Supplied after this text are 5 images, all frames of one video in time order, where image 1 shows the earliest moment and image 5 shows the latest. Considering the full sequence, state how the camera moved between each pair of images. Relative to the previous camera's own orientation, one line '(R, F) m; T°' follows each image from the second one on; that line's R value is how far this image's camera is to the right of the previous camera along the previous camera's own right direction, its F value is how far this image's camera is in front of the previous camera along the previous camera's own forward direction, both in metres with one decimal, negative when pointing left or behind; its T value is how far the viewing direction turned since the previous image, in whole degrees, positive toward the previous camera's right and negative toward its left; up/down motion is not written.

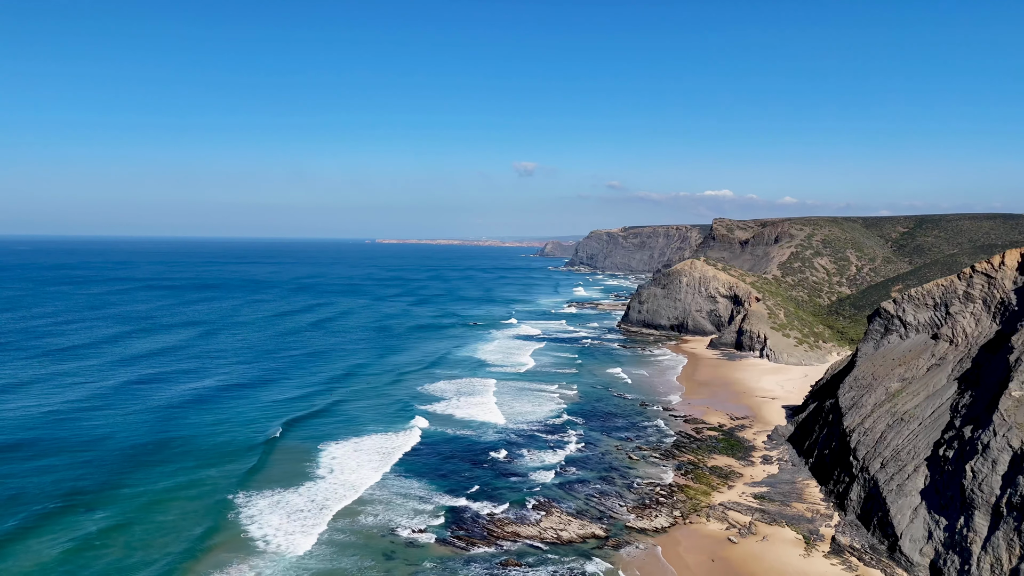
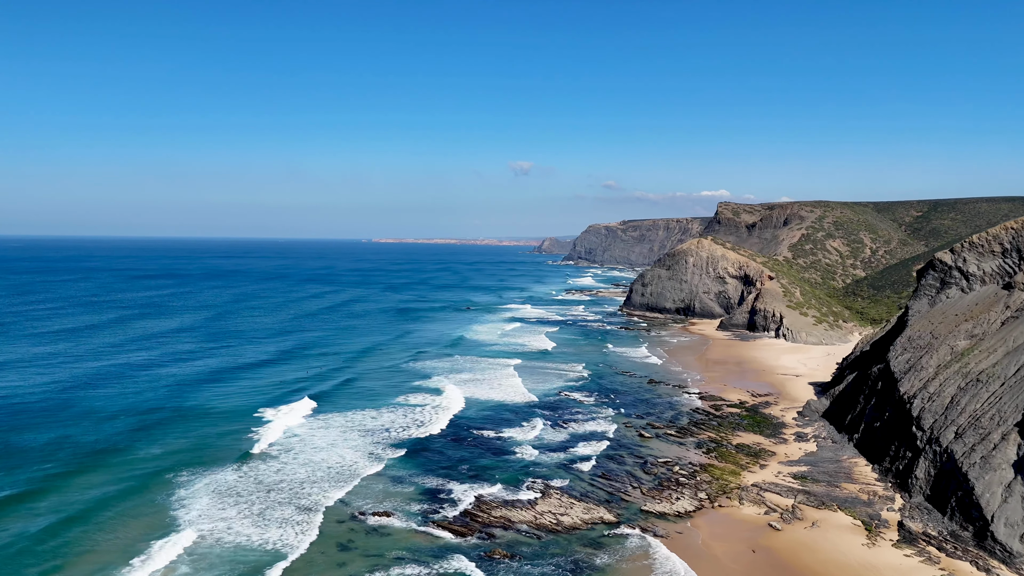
(+0.2, +4.7) m; 0°
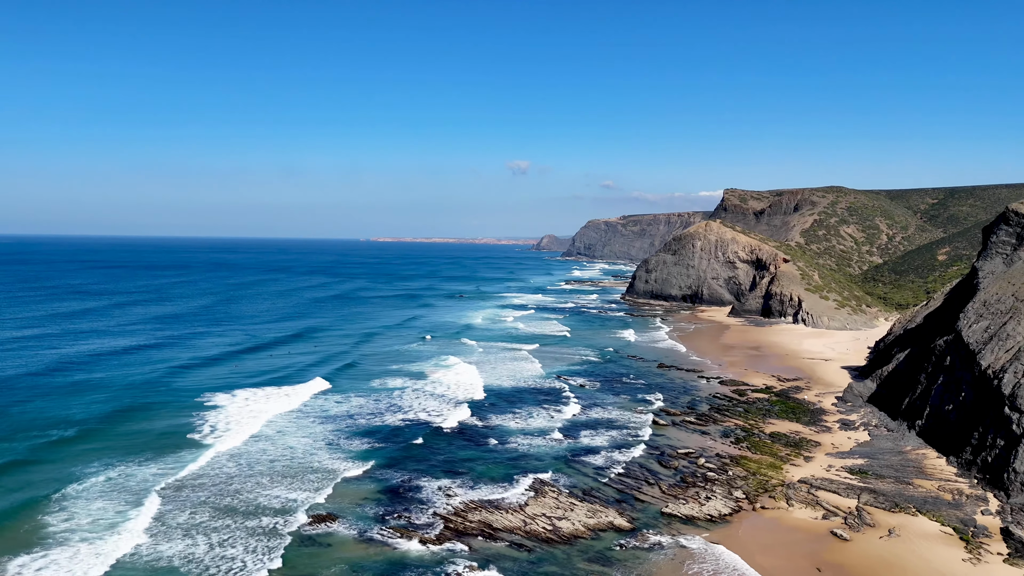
(+0.3, +4.7) m; 0°
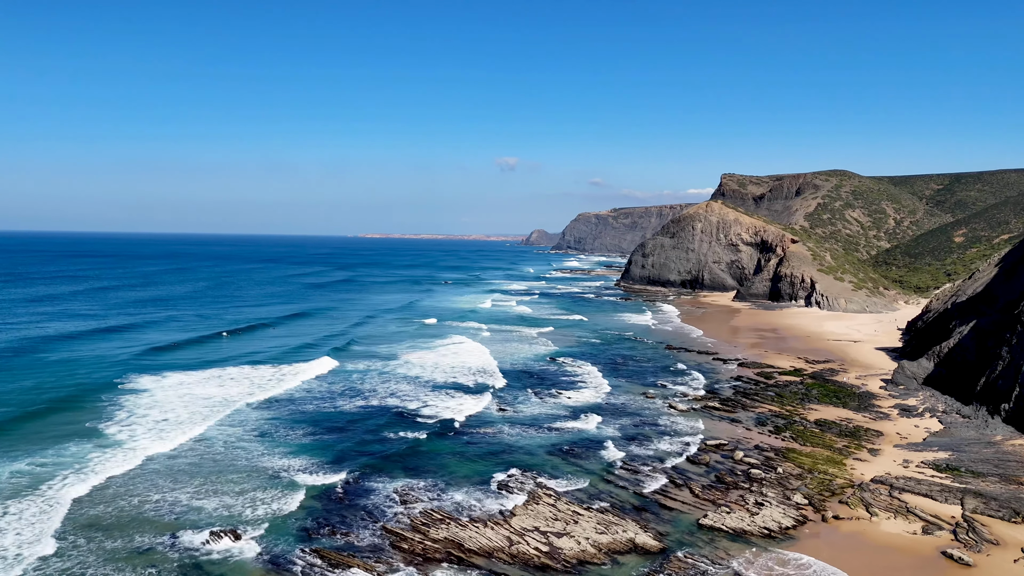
(+0.1, +4.5) m; +1°
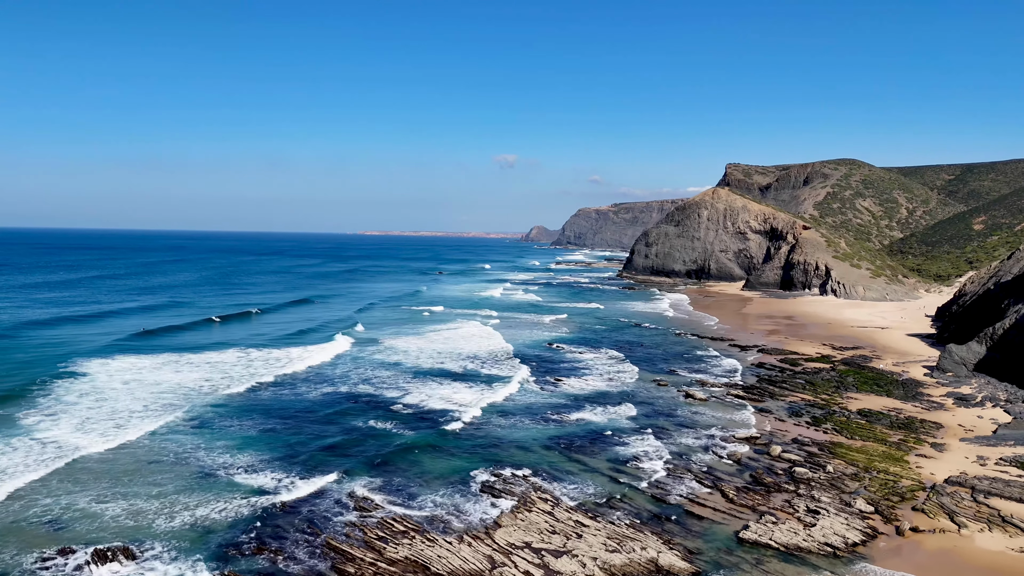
(+0.2, +2.7) m; 0°
